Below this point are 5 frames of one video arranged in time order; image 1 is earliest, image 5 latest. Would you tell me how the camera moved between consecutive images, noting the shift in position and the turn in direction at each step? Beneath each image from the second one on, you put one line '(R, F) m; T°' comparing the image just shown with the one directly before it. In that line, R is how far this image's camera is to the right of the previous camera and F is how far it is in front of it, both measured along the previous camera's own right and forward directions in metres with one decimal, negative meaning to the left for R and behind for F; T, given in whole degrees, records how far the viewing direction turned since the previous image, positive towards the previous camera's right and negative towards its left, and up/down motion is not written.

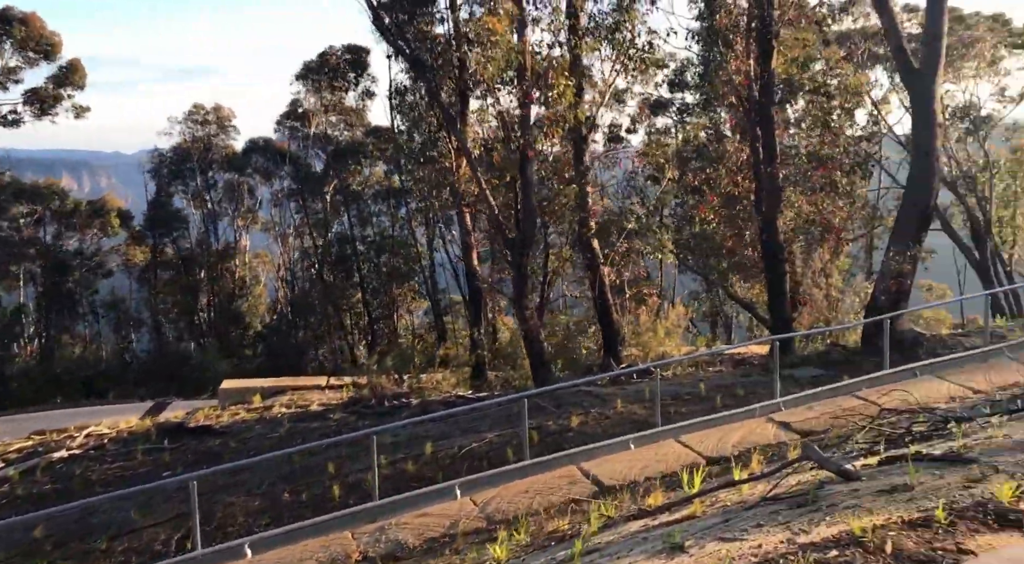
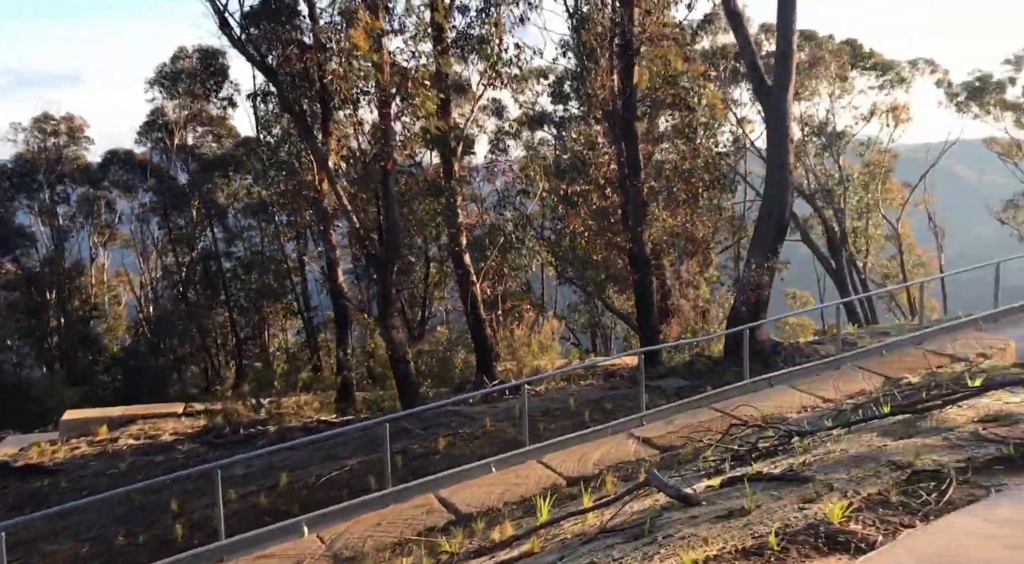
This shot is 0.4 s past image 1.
(+0.2, +0.1) m; +7°
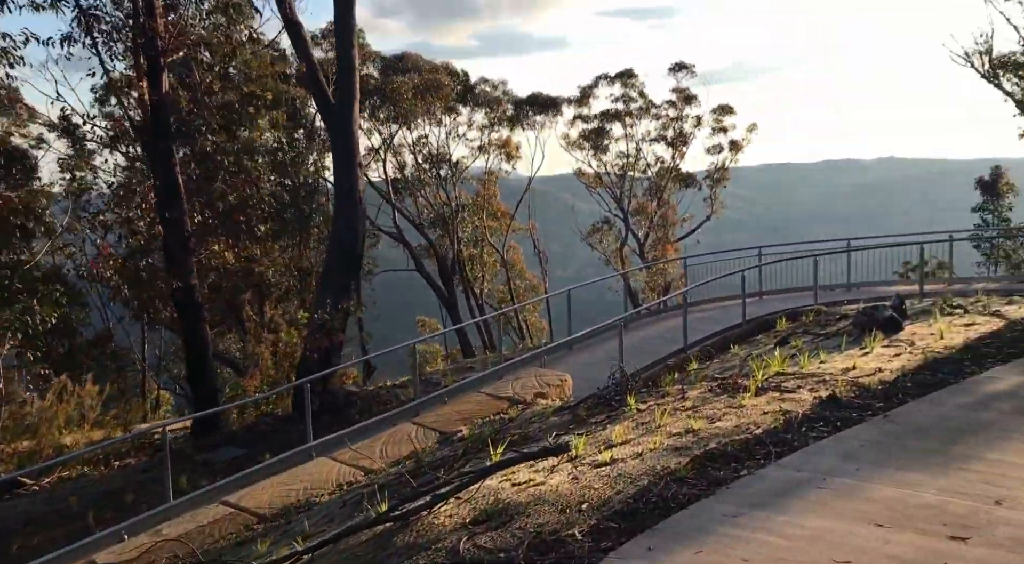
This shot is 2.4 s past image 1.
(+1.2, +1.1) m; +22°
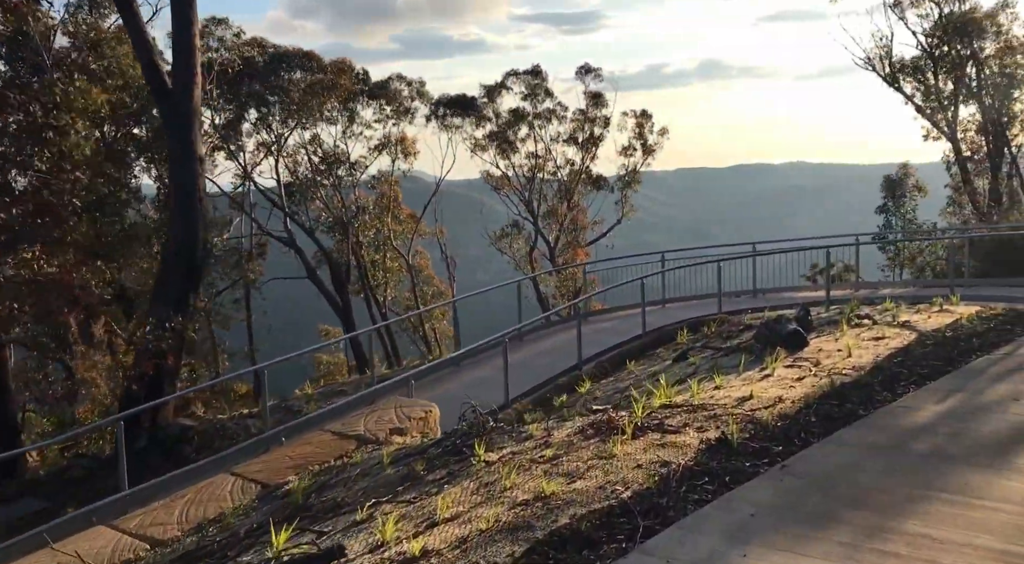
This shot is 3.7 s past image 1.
(+0.6, +1.3) m; +5°
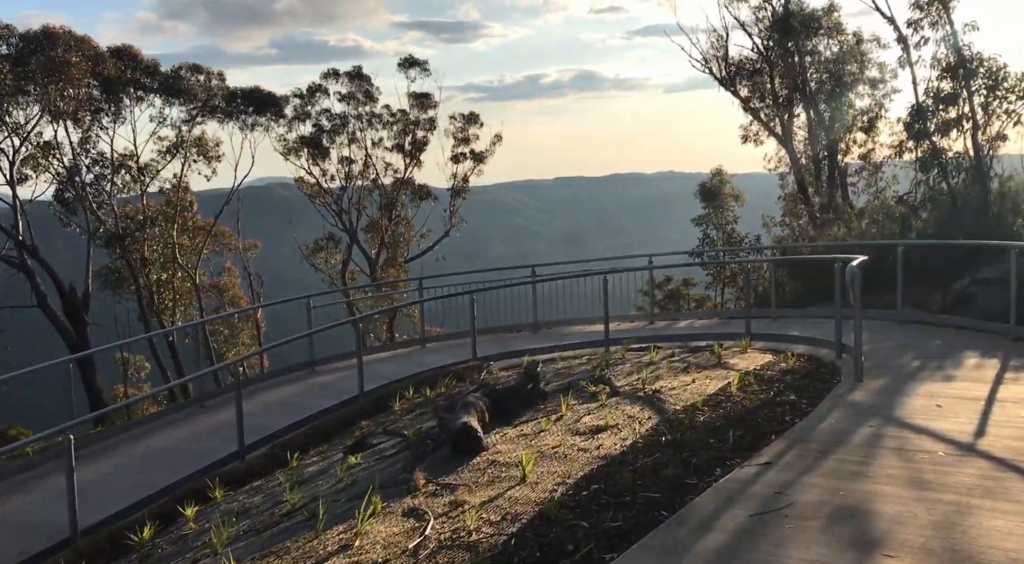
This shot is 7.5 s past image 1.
(+2.6, +3.6) m; +8°
